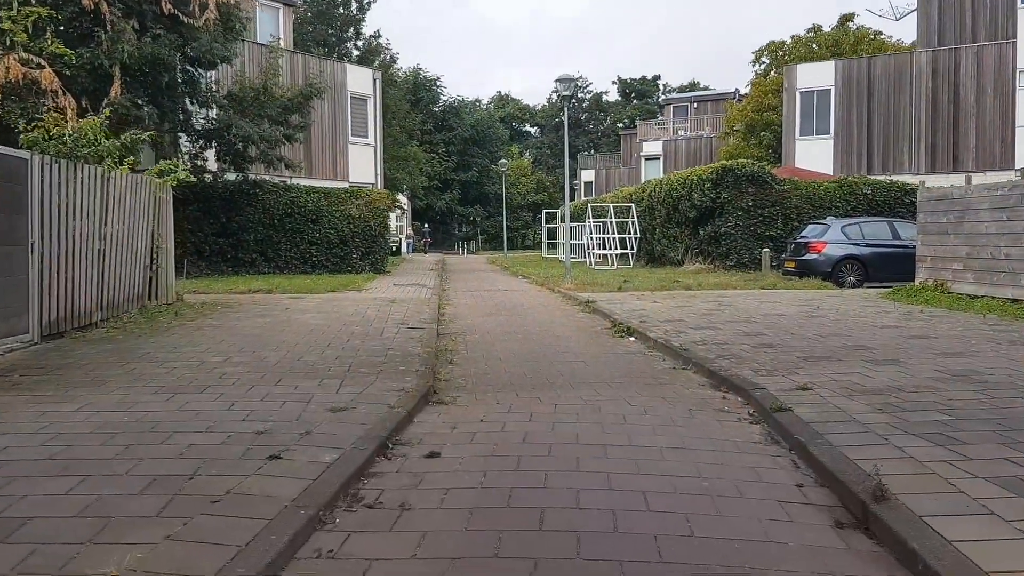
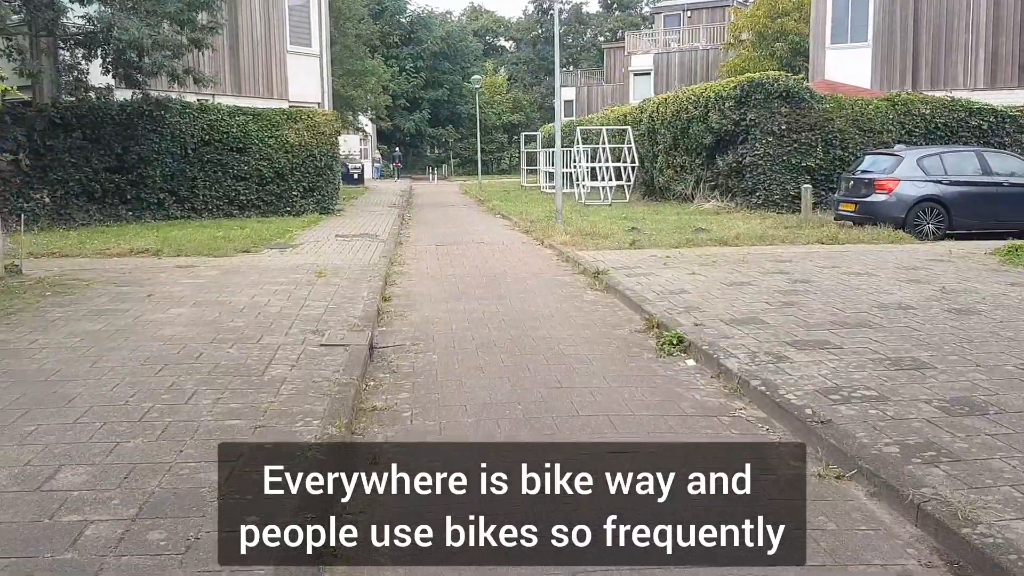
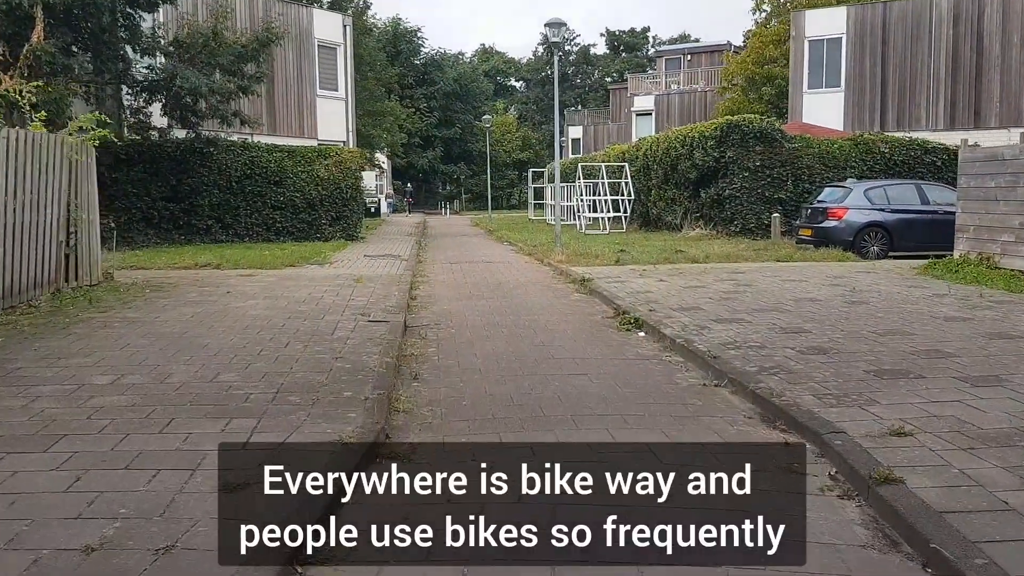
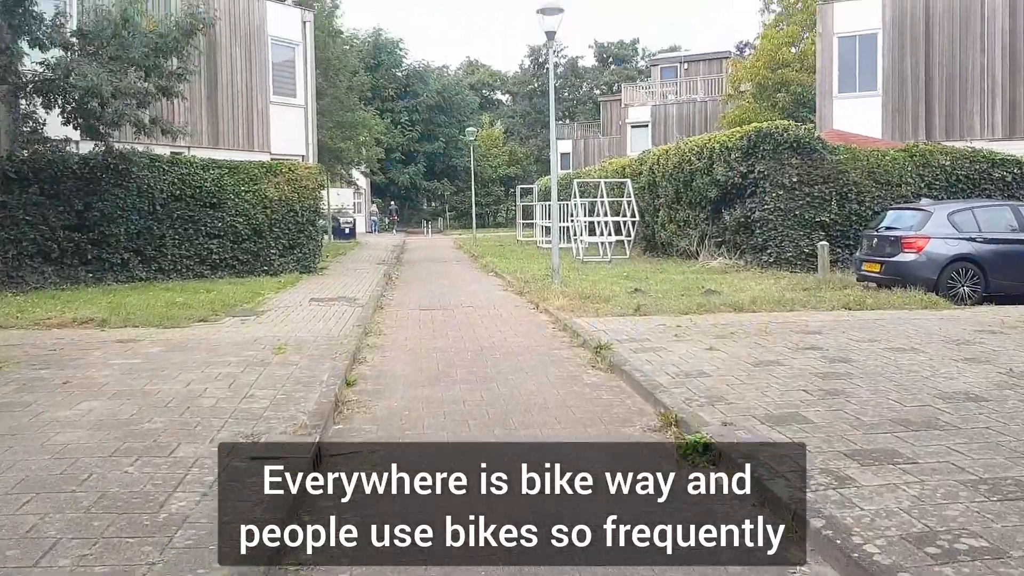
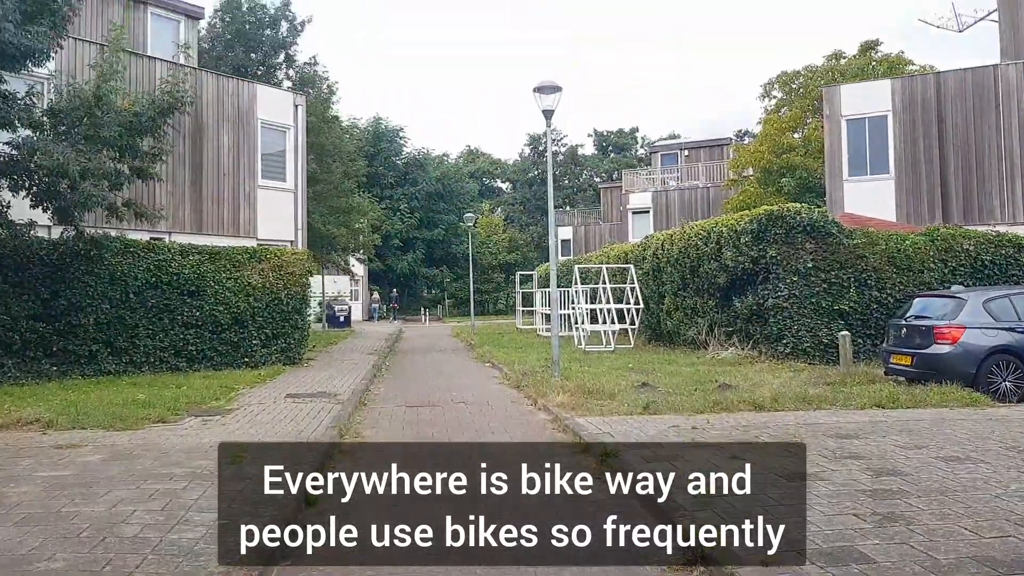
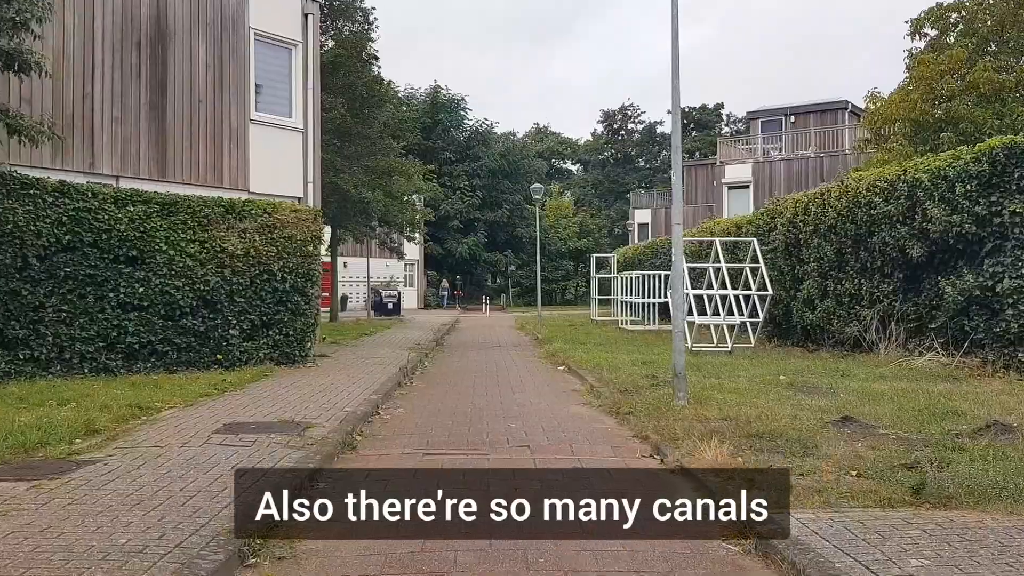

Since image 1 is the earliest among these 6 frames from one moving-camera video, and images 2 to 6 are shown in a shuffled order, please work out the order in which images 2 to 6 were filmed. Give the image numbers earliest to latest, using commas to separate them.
3, 2, 4, 5, 6
